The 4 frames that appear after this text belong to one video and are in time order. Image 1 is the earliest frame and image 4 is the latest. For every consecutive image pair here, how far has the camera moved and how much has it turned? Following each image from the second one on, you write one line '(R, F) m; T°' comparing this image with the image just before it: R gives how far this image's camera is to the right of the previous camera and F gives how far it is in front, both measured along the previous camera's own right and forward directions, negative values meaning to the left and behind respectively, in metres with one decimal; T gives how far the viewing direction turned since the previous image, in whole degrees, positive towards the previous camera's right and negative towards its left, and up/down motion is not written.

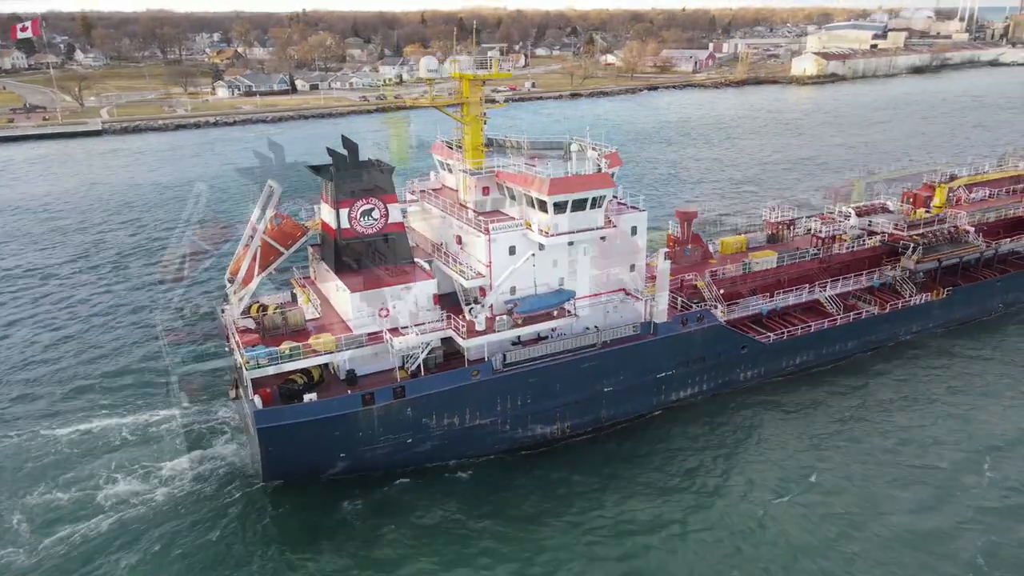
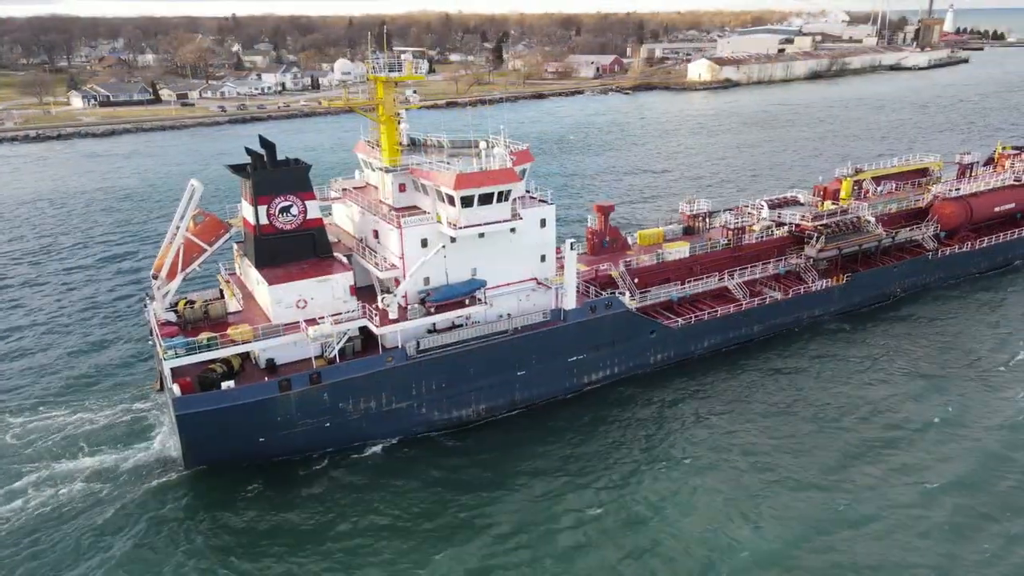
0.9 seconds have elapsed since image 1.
(+2.5, -1.1) m; 0°
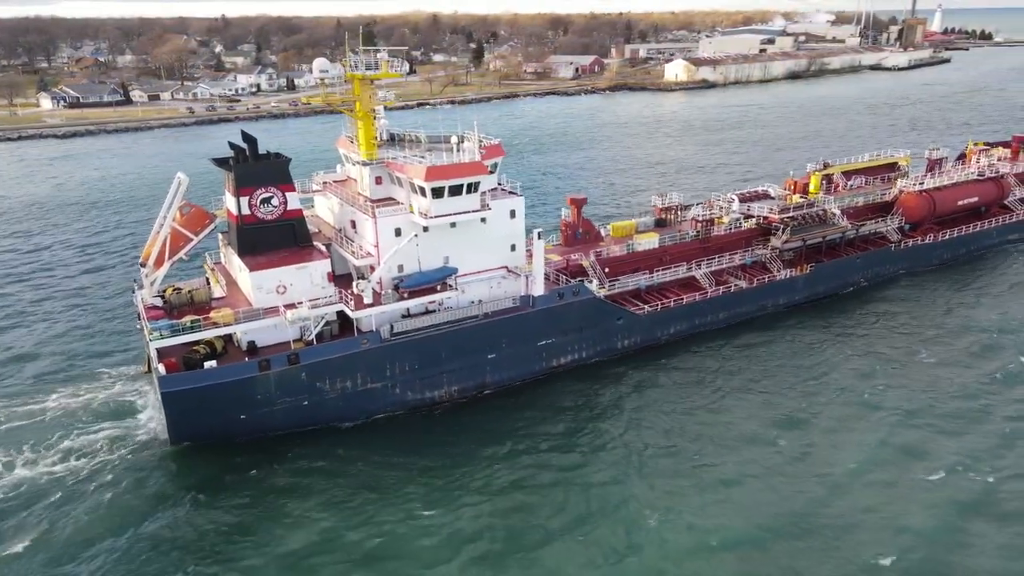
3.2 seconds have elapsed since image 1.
(+0.9, -1.1) m; 0°
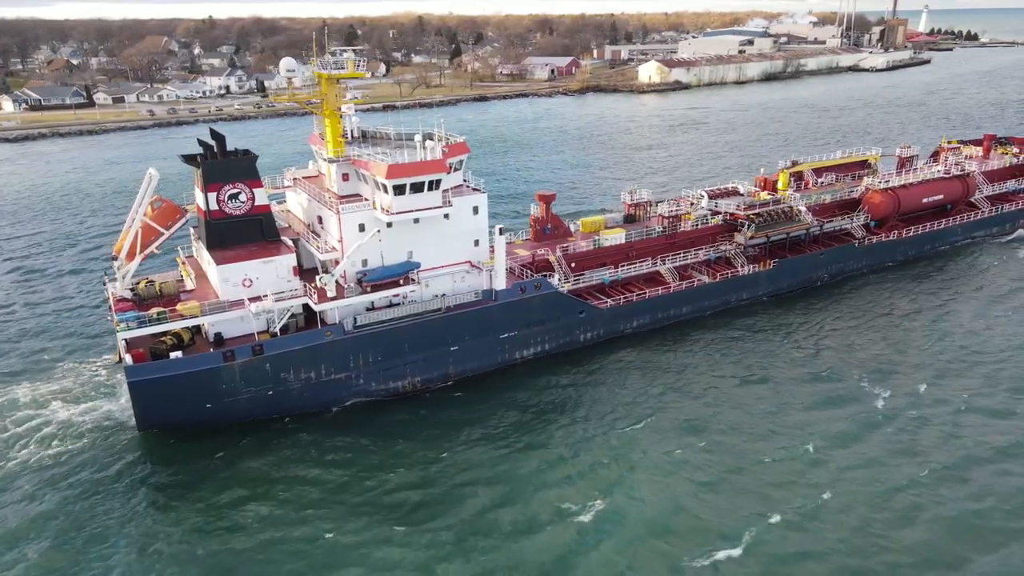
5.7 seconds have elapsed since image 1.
(+1.2, -0.6) m; 0°
